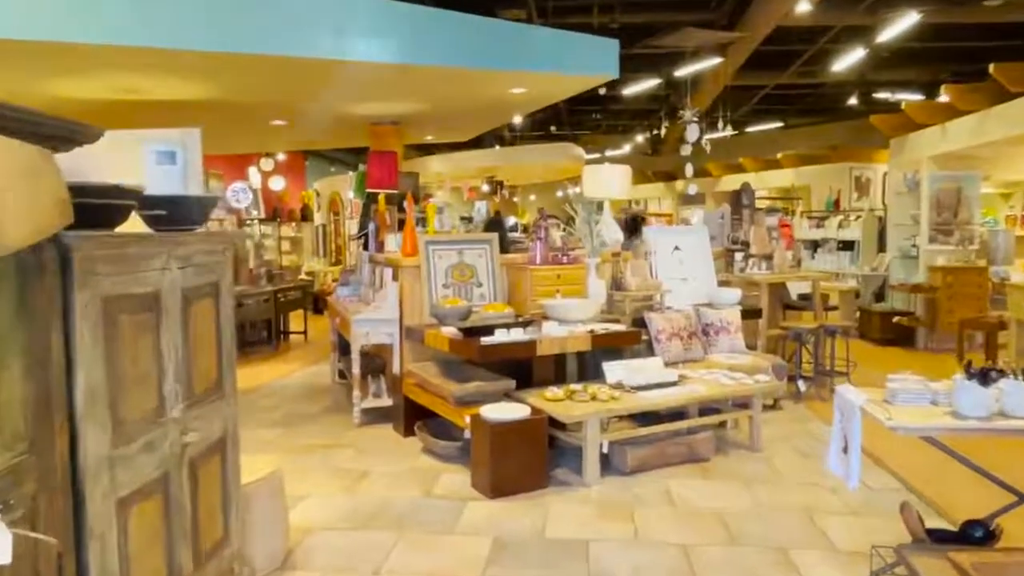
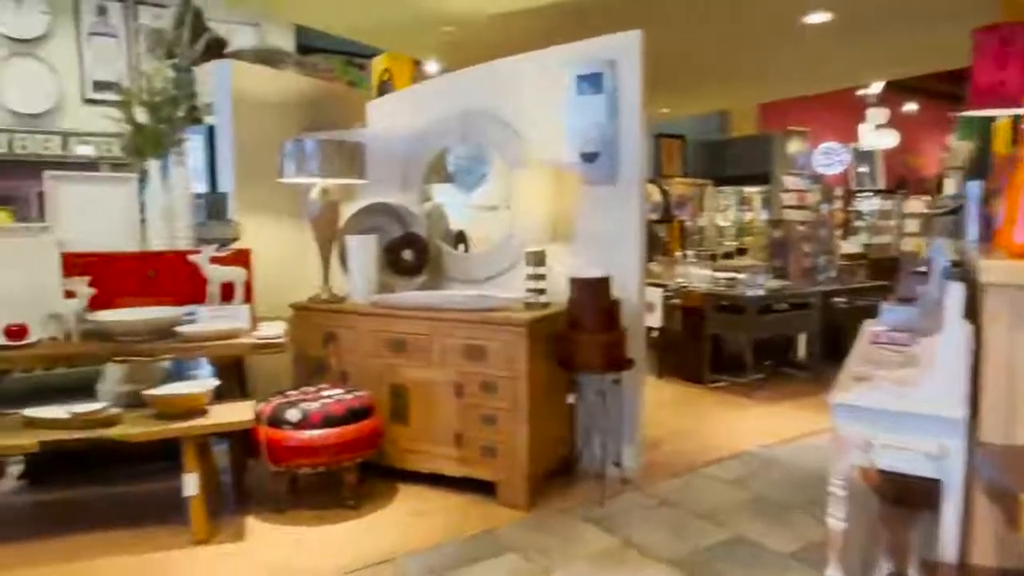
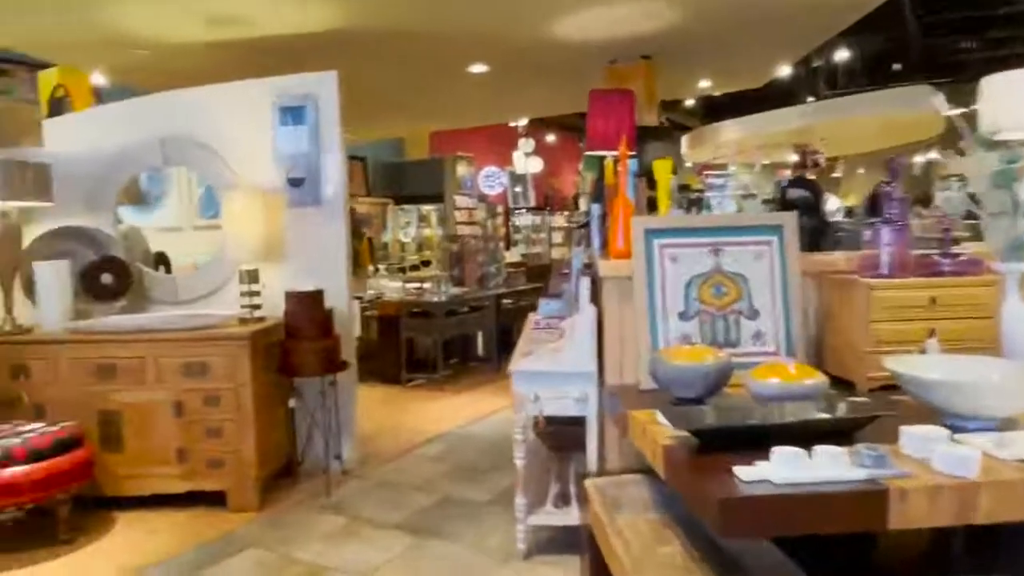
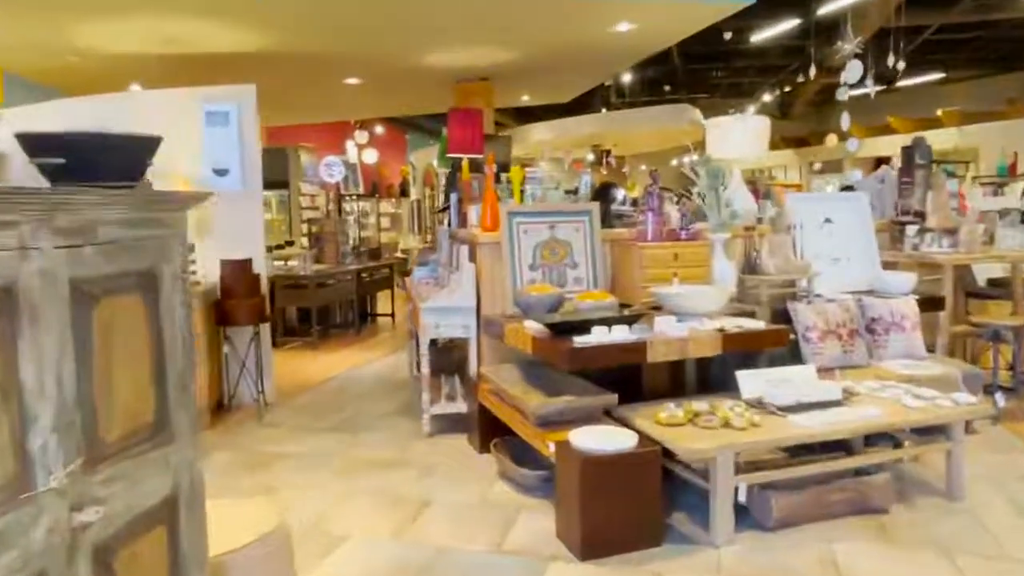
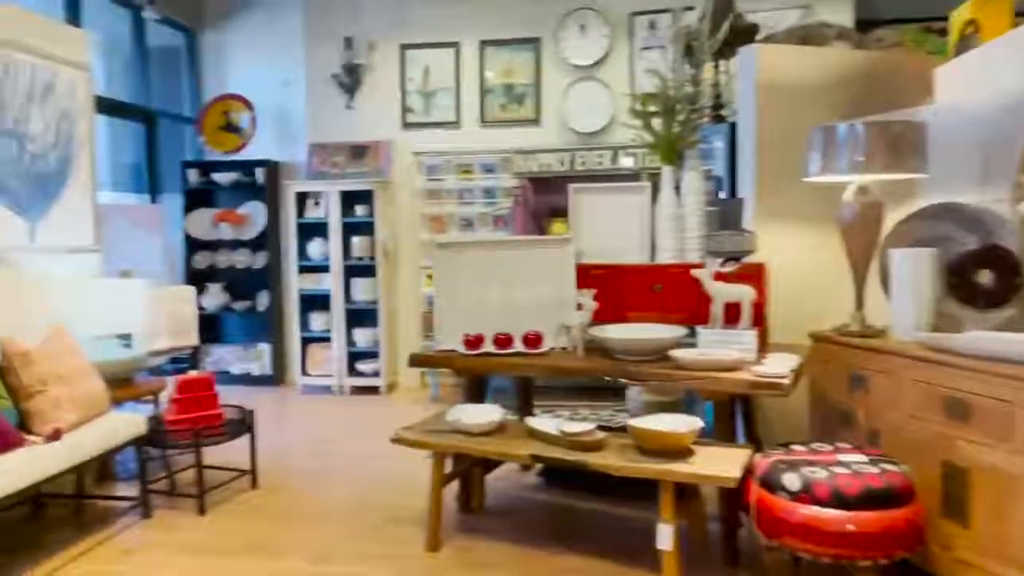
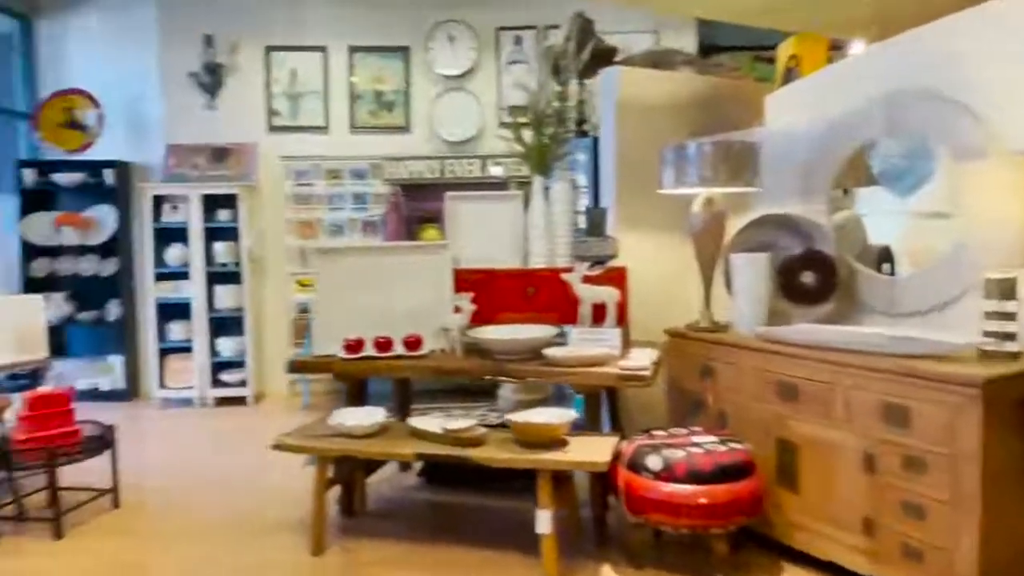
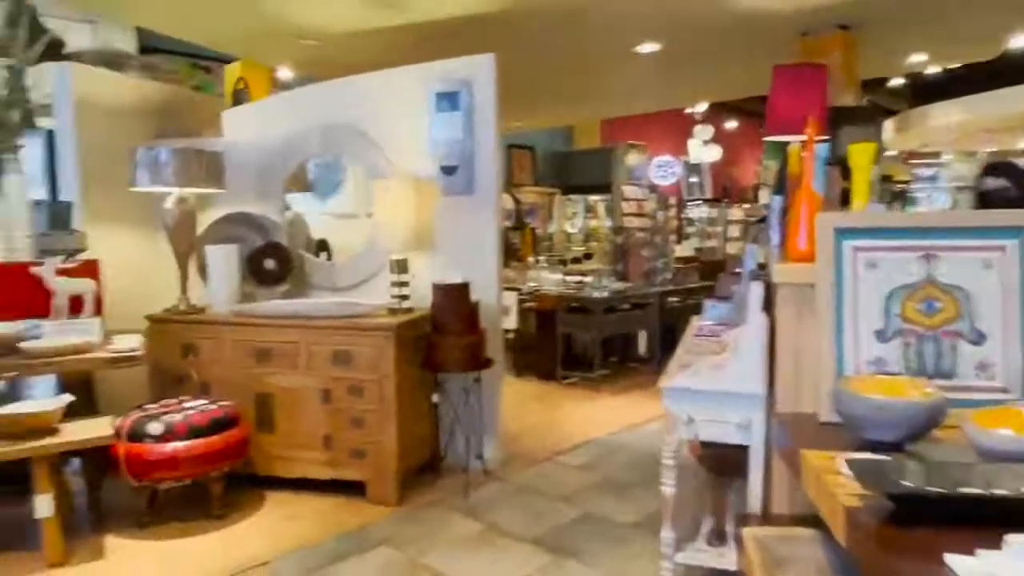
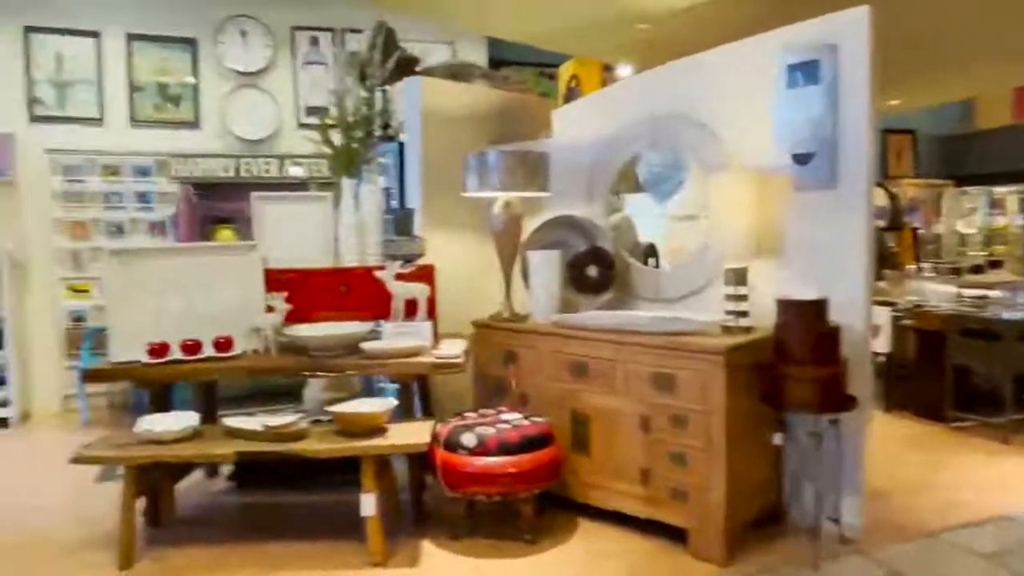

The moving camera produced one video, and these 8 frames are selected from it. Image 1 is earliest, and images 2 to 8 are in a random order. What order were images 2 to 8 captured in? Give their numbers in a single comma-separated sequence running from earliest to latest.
4, 3, 7, 2, 8, 6, 5
